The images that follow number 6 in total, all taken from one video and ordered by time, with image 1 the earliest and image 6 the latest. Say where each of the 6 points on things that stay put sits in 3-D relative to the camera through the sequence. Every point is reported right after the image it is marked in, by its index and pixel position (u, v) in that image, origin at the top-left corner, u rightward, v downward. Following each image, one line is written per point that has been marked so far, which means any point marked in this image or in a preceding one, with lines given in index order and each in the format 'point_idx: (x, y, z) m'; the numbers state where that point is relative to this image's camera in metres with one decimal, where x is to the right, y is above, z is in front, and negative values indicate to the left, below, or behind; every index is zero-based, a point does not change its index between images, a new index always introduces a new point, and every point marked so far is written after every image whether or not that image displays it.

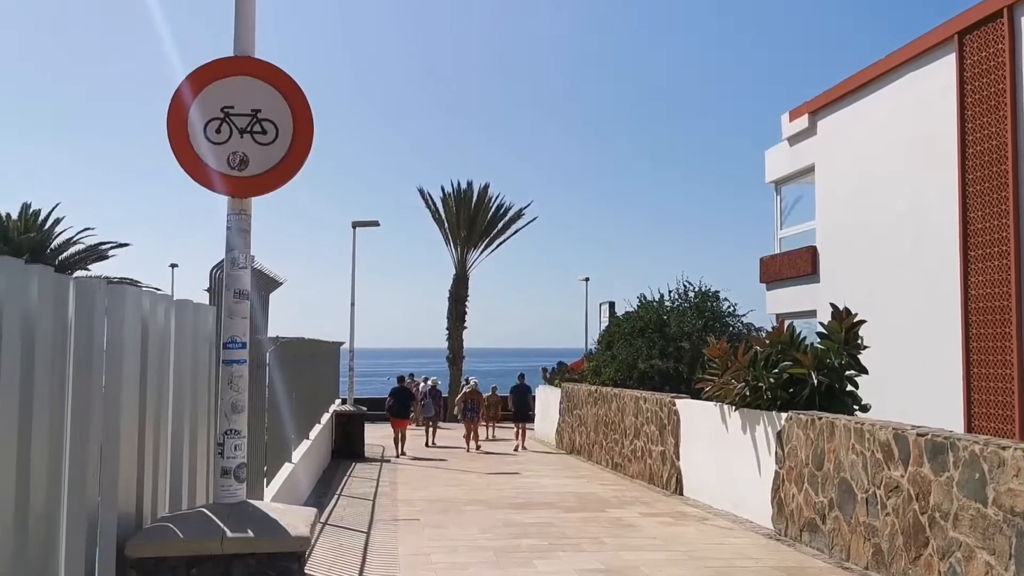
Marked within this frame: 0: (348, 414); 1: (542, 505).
0: (-3.4, -2.6, +19.8) m
1: (+0.4, -2.9, +12.6) m
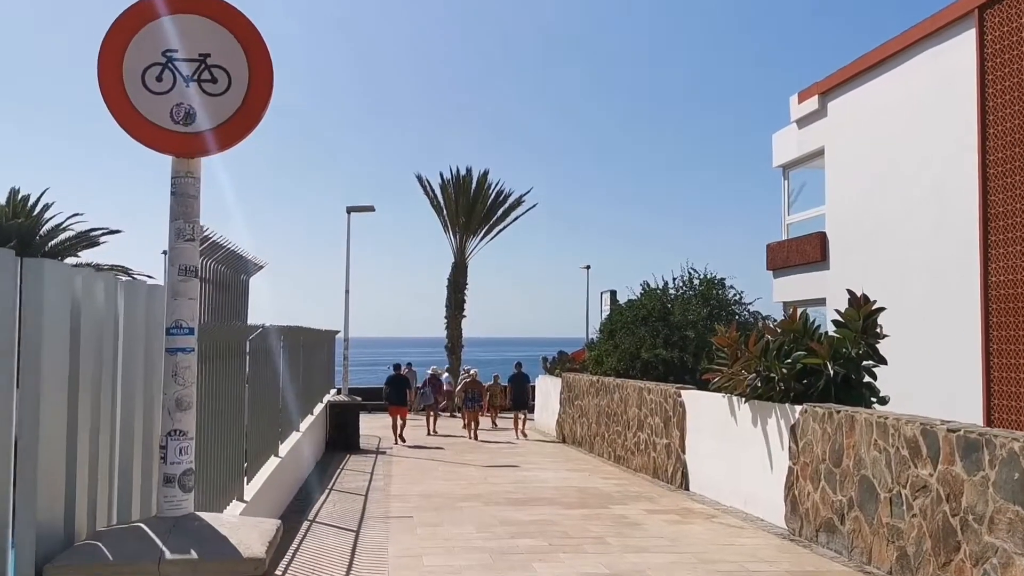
0: (-3.4, -2.3, +19.2) m
1: (+0.4, -2.7, +12.0) m
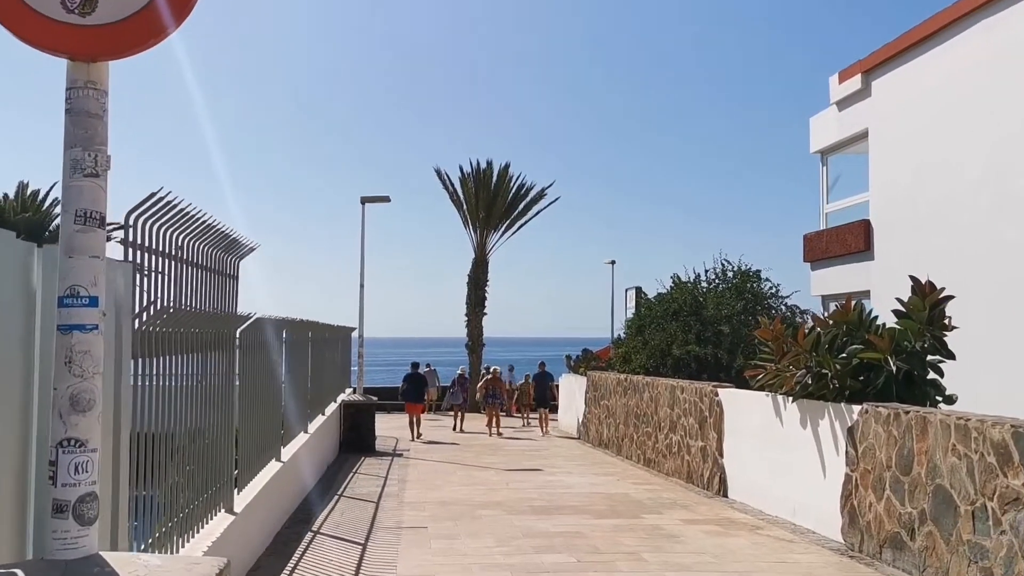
0: (-3.0, -2.2, +18.3) m
1: (+0.6, -2.6, +11.0) m
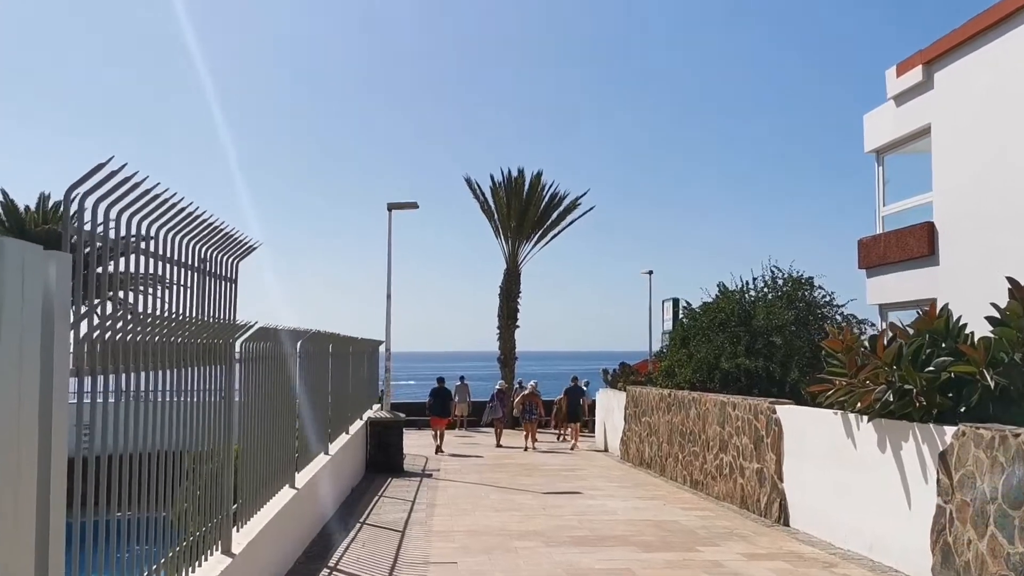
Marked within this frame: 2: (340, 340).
0: (-2.3, -2.4, +17.4) m
1: (+1.0, -2.6, +9.9) m
2: (-2.6, -0.8, +14.2) m
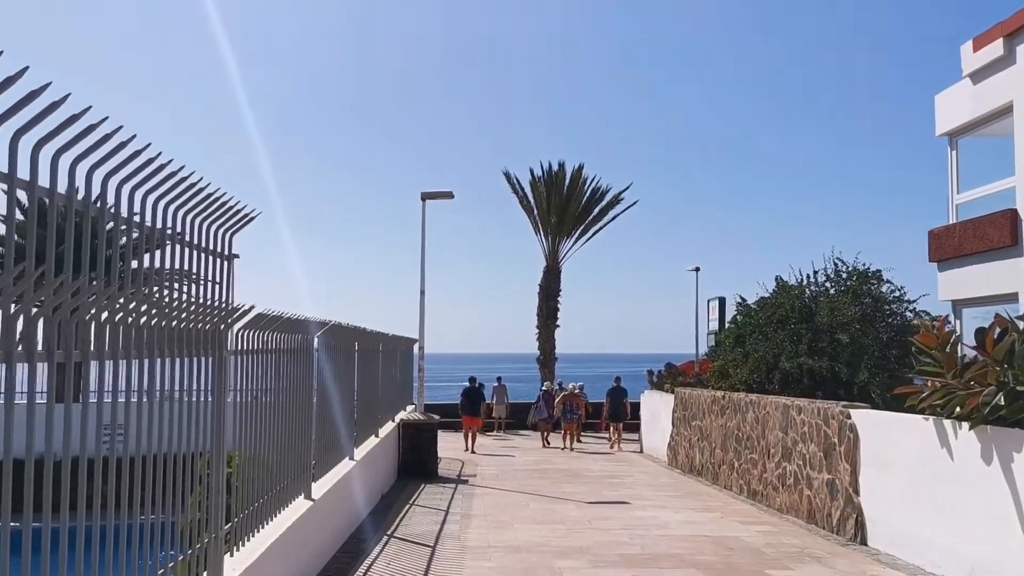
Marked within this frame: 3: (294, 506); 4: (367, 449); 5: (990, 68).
0: (-1.6, -2.3, +16.4) m
1: (+1.4, -2.5, +8.8) m
2: (-2.0, -0.7, +13.3) m
3: (-1.9, -1.9, +8.5) m
4: (-1.9, -2.1, +12.7) m
5: (+7.4, +3.4, +14.9) m
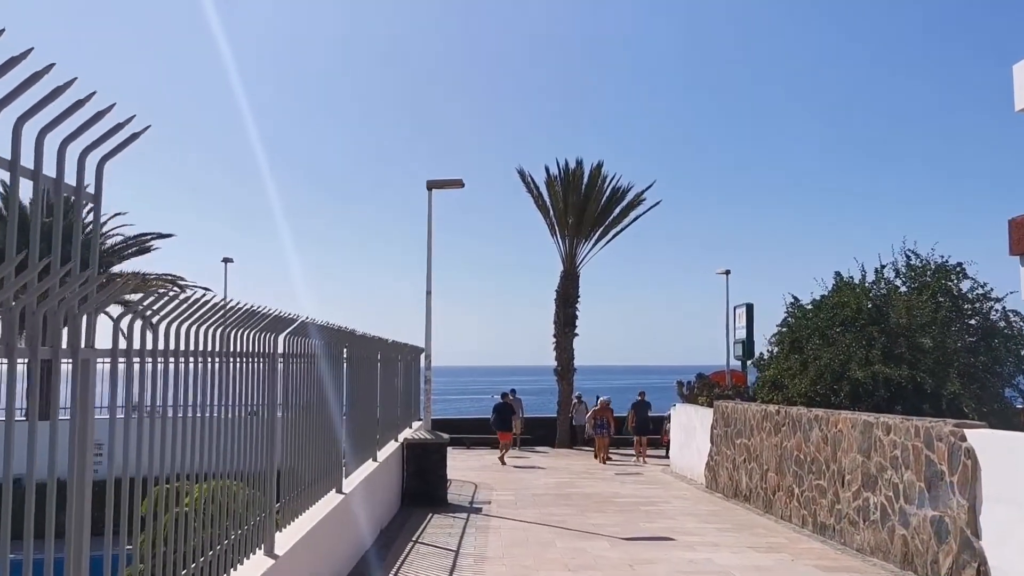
0: (-1.3, -2.3, +14.3) m
1: (+1.7, -2.4, +6.7) m
2: (-1.7, -0.6, +11.2) m
3: (-1.7, -1.8, +6.5) m
4: (-1.7, -2.1, +10.7) m
5: (+7.7, +3.5, +12.8) m
